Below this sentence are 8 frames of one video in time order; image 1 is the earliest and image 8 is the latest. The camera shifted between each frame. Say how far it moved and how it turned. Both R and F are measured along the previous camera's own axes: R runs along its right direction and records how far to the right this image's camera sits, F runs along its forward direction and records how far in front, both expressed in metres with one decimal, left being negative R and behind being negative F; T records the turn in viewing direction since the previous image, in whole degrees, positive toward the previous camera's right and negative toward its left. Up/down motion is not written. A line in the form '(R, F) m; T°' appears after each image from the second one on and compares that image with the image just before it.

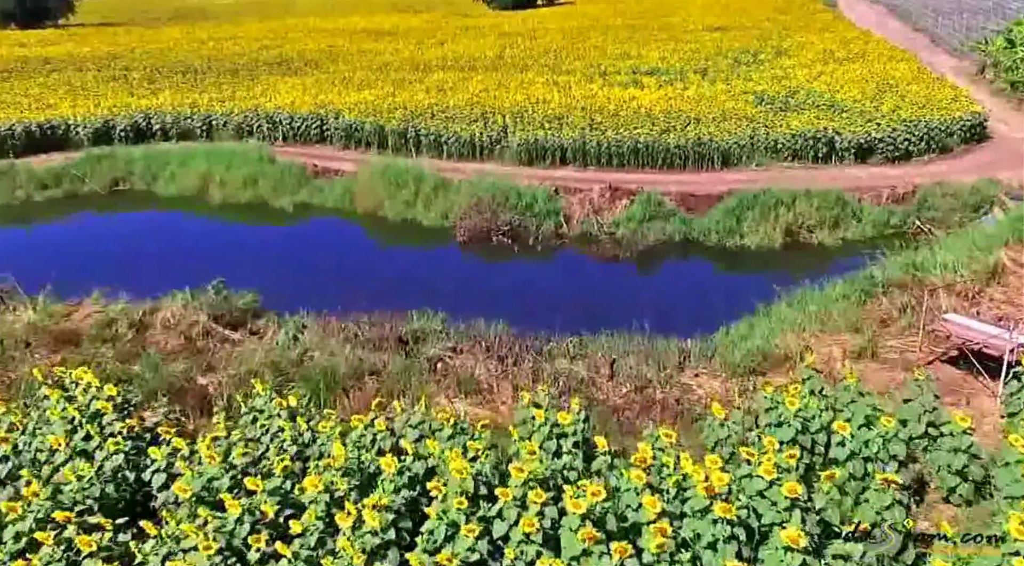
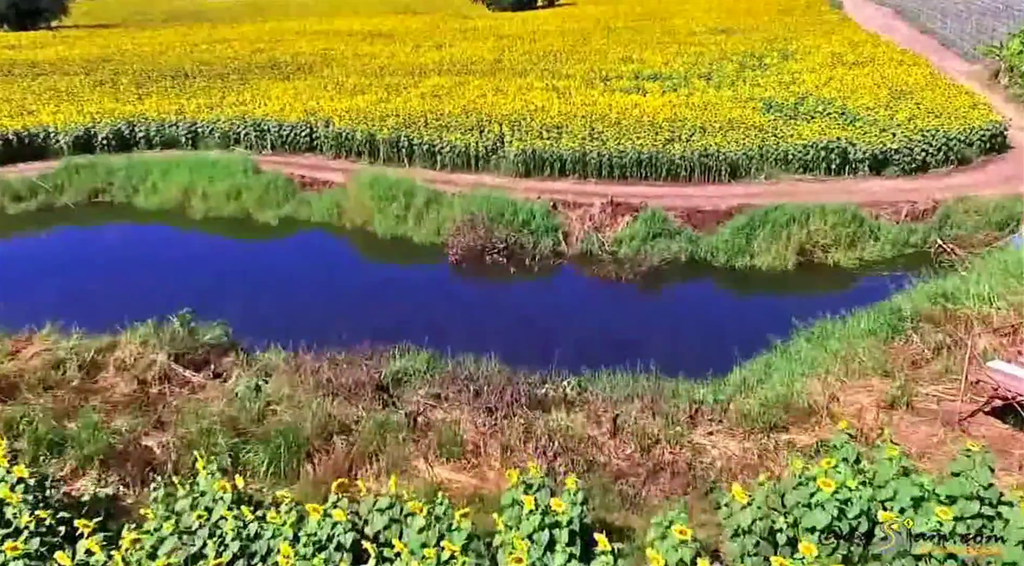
(+0.1, +0.9) m; 0°
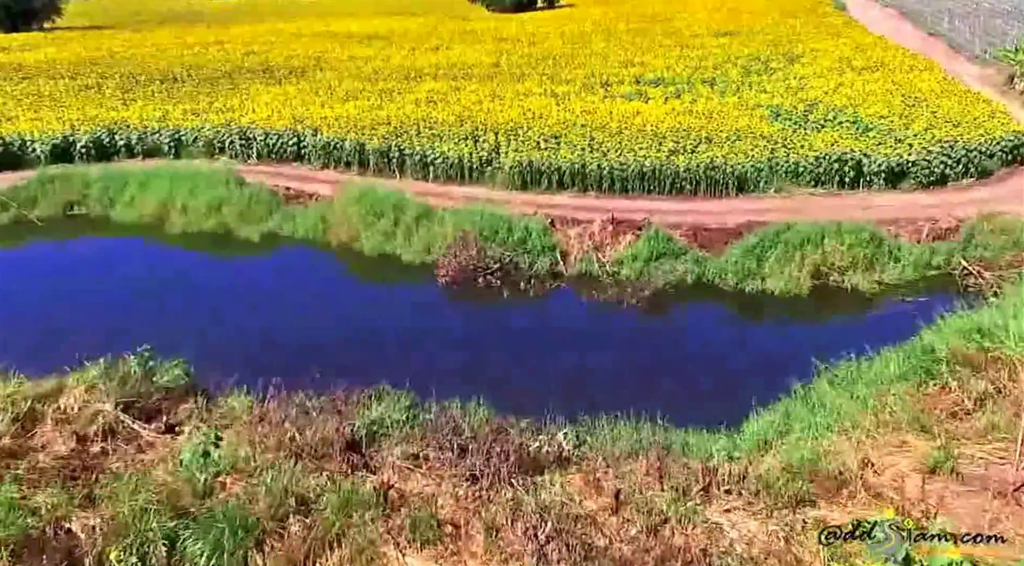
(+0.1, +0.9) m; 0°
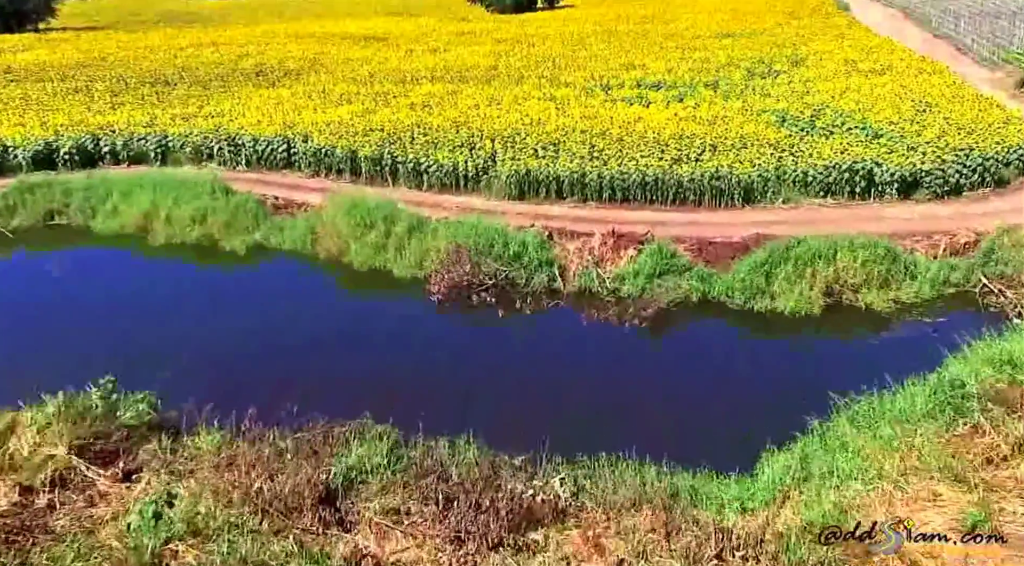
(+0.1, +0.6) m; 0°
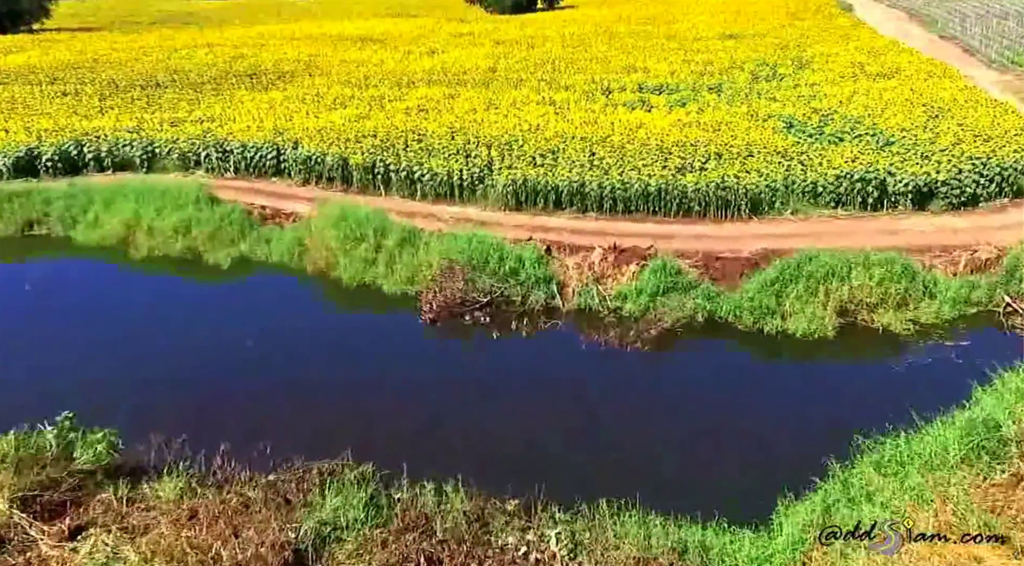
(+0.1, +0.7) m; 0°
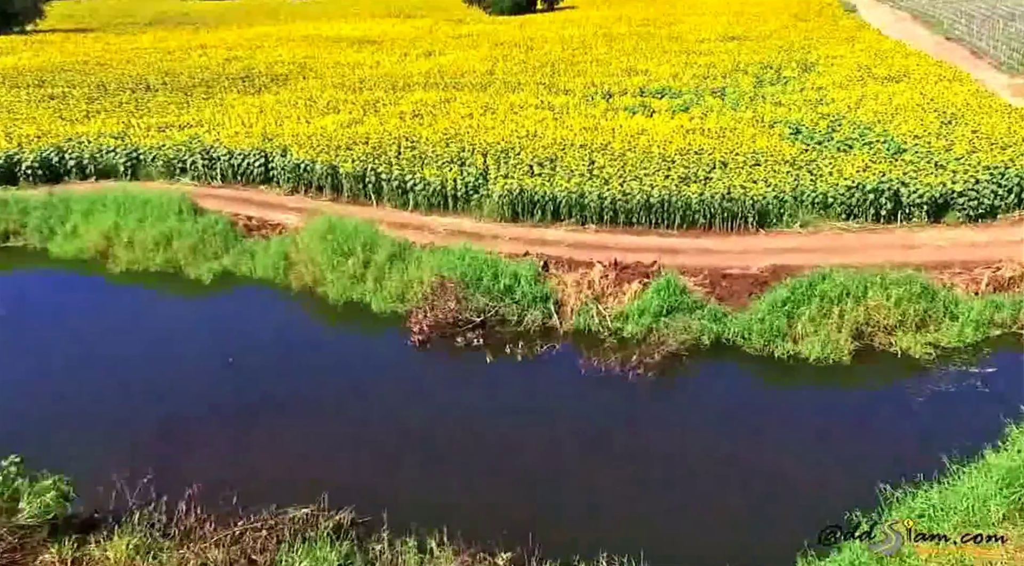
(+0.1, +0.7) m; 0°
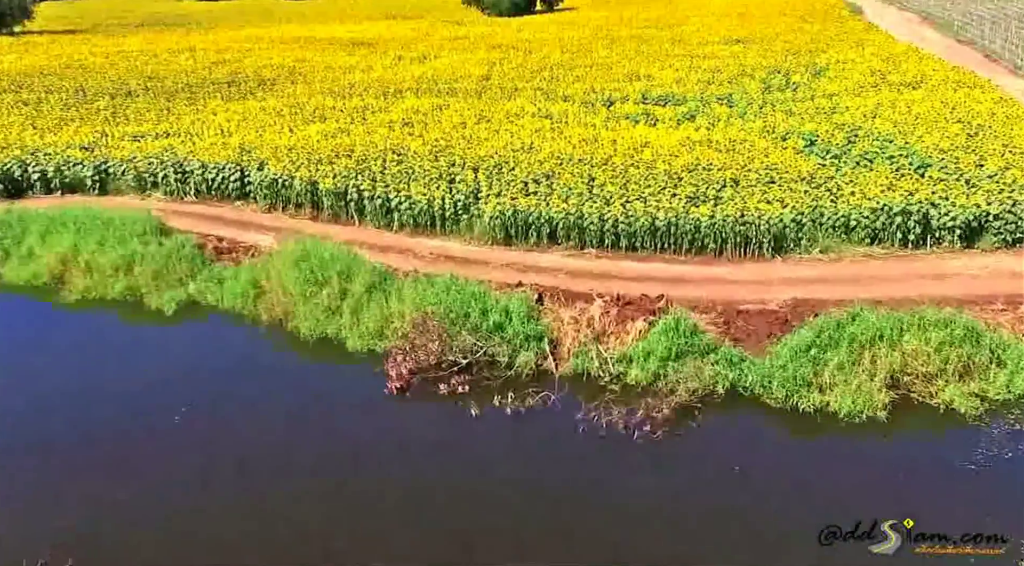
(+0.1, +1.2) m; 0°
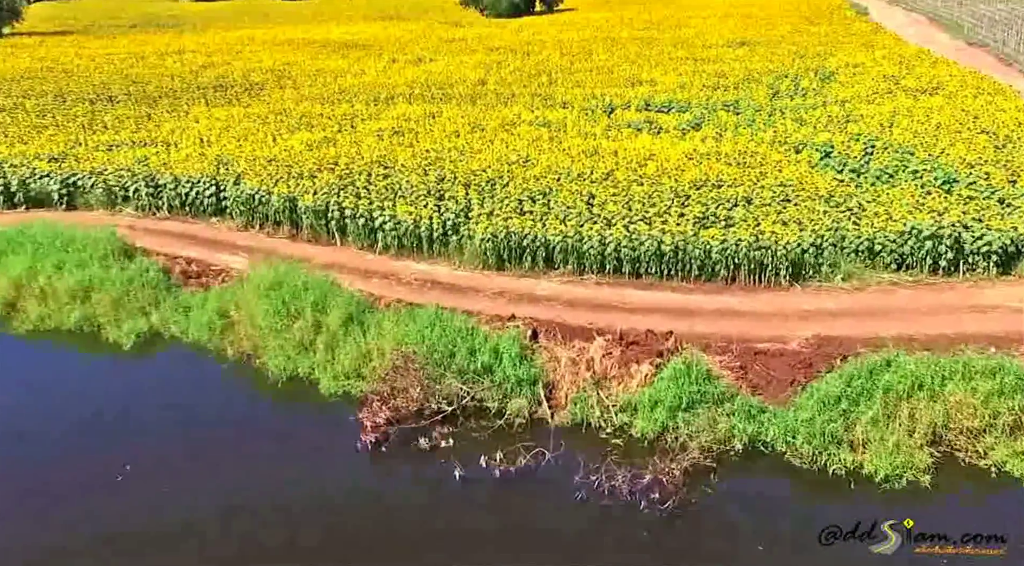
(+0.1, +1.1) m; 0°
